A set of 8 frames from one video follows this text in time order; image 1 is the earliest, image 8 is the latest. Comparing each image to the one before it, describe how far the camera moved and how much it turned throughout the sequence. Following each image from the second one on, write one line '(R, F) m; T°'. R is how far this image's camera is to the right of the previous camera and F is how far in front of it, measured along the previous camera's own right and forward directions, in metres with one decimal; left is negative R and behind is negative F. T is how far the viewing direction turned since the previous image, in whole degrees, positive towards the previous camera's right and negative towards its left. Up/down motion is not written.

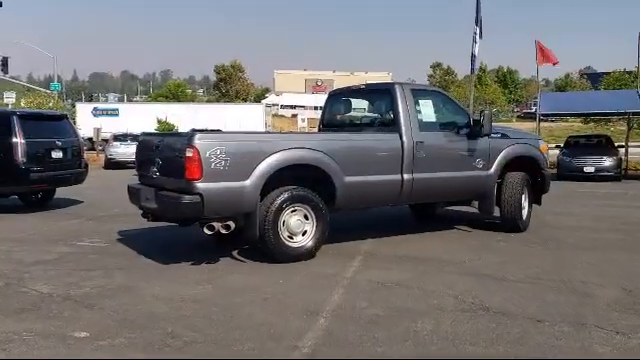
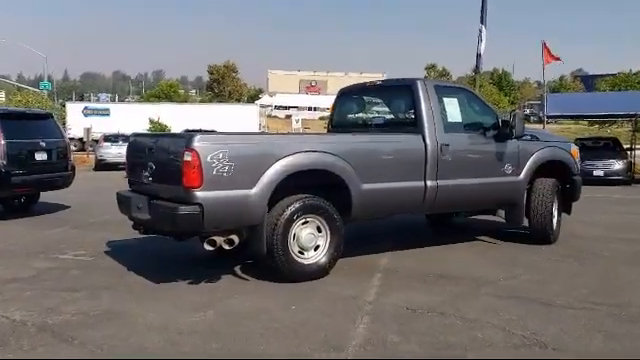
(-0.3, +0.9) m; +1°
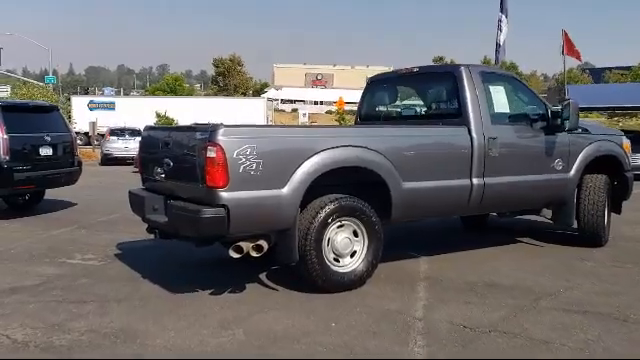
(-0.3, +0.7) m; 0°
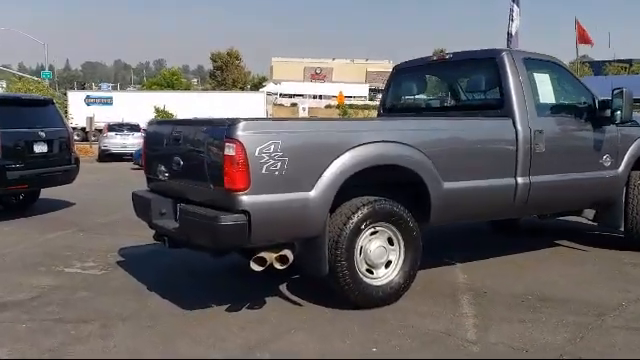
(-0.3, +0.7) m; 0°
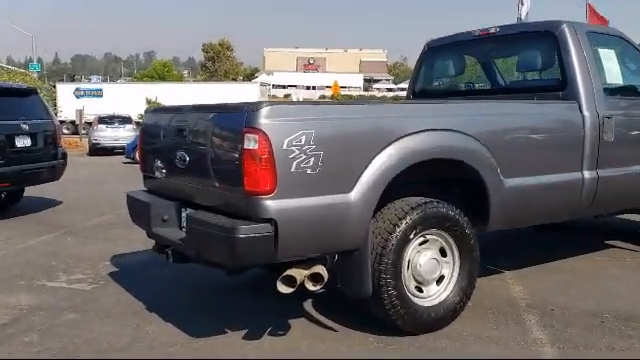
(-0.3, +0.9) m; +1°
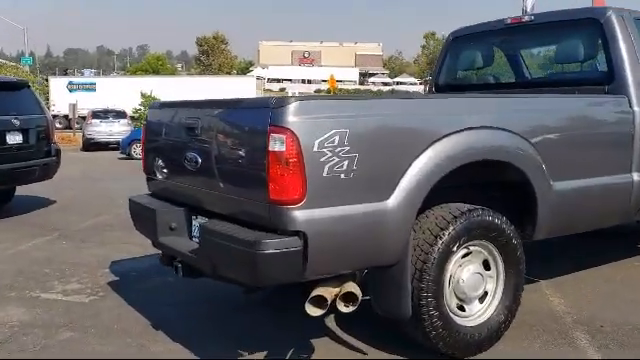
(-0.2, +0.5) m; +1°
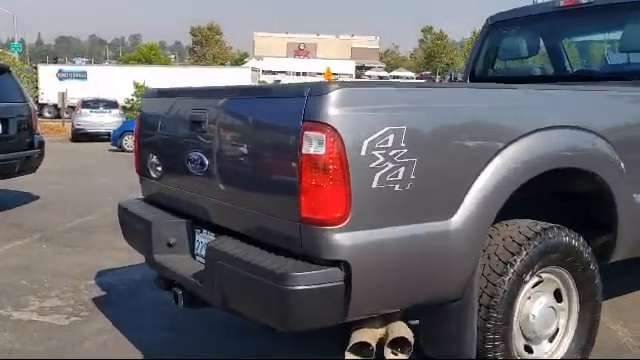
(-0.2, +0.7) m; +1°
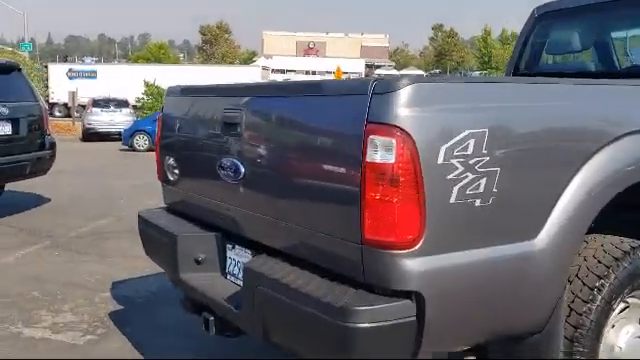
(-0.2, +0.4) m; -1°
